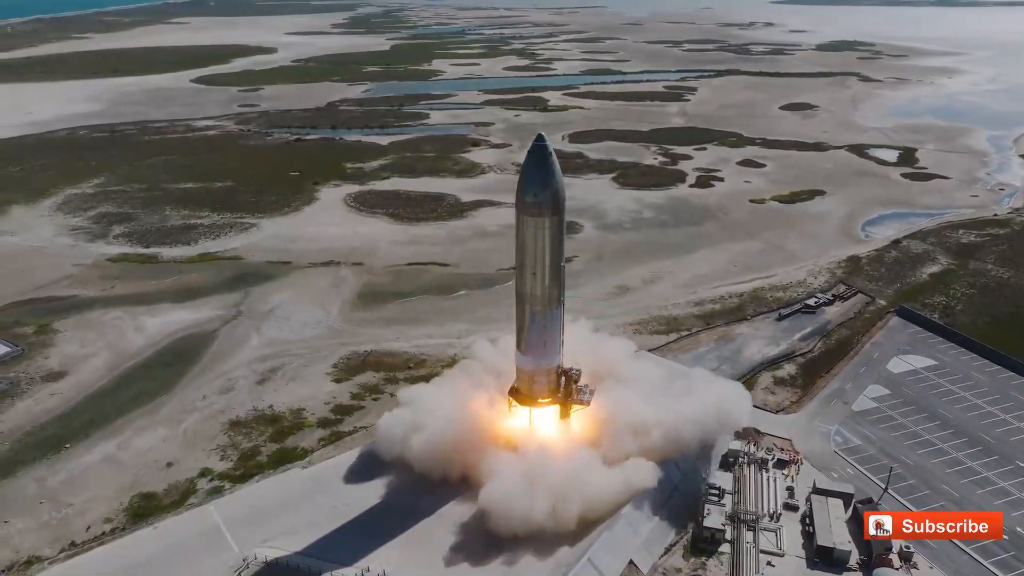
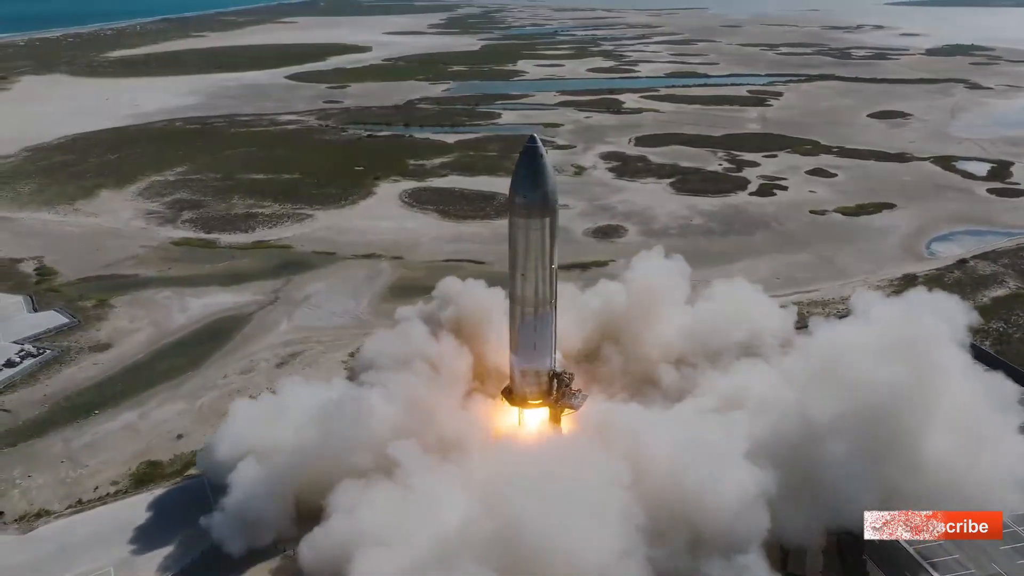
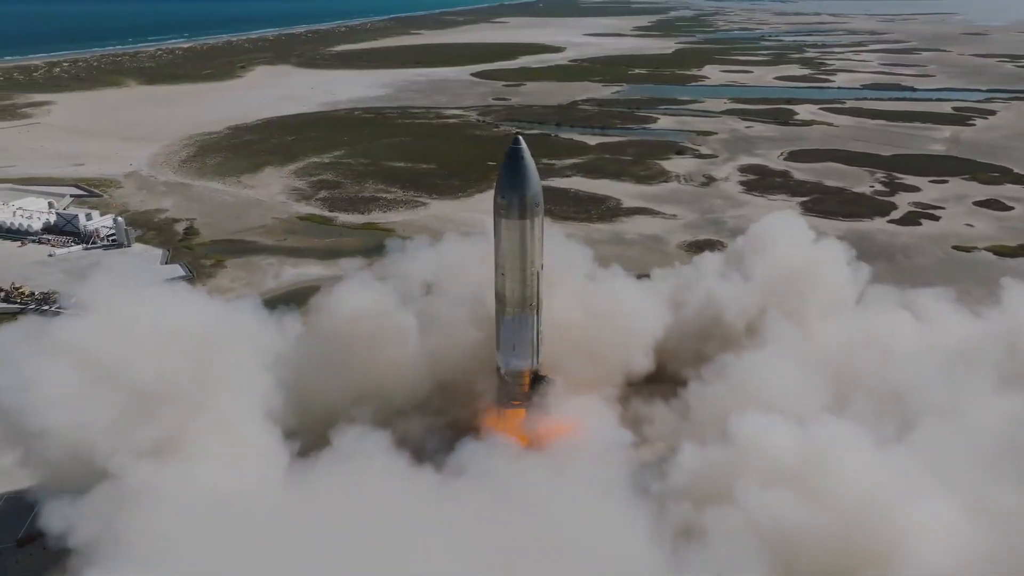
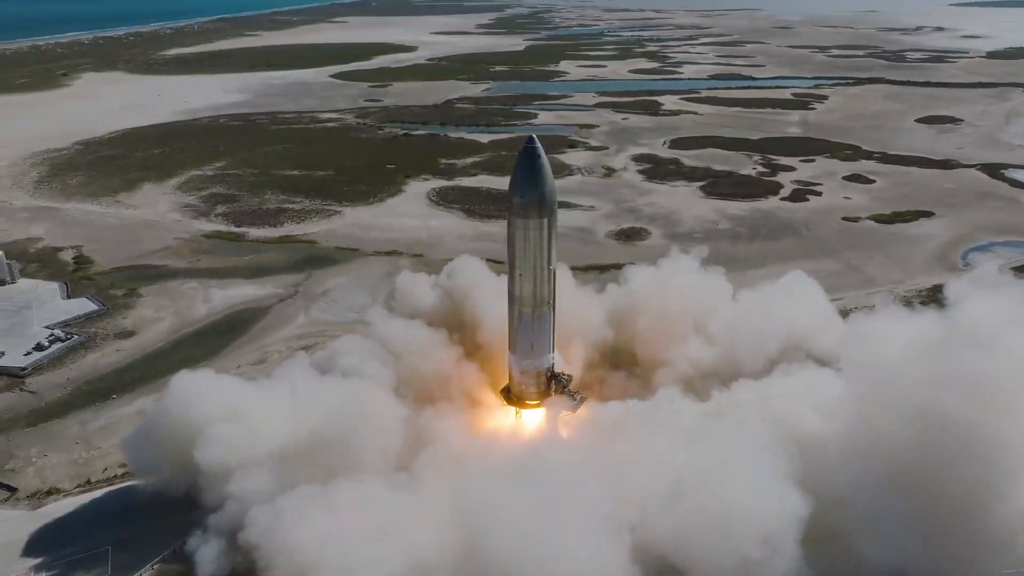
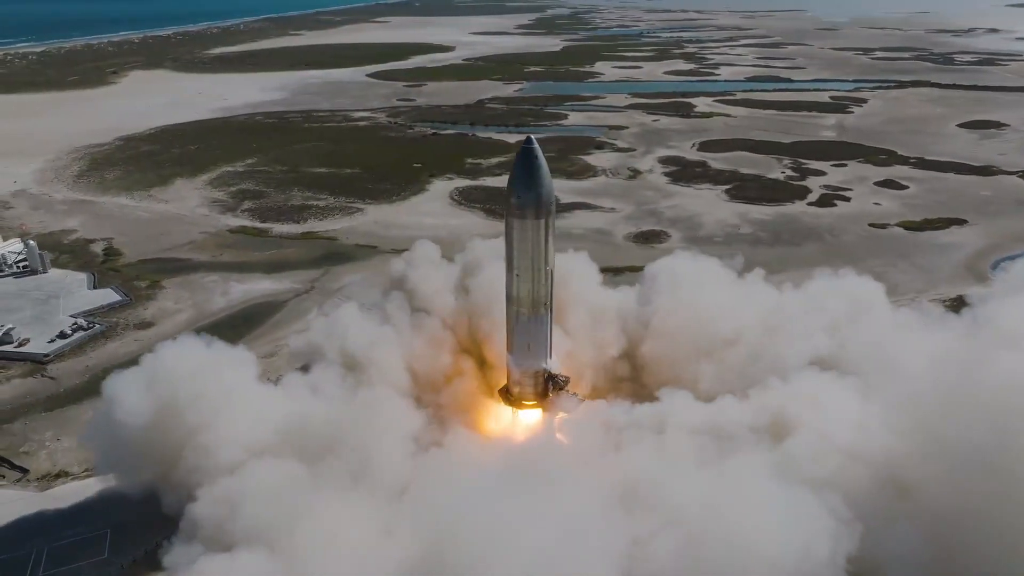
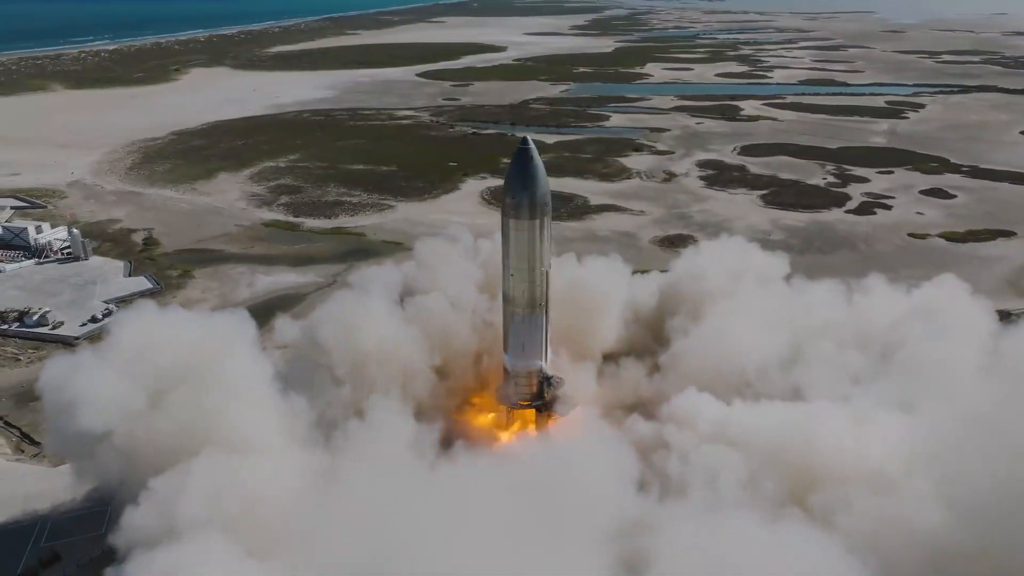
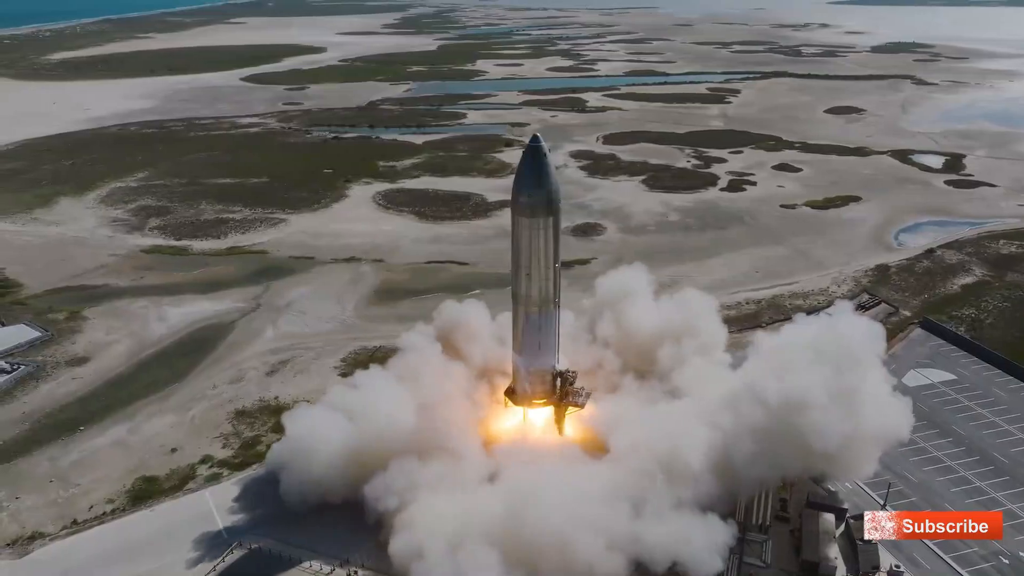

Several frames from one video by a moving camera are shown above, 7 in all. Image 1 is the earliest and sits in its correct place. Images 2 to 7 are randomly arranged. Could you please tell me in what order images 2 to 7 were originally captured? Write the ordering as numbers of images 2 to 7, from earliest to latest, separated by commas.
7, 2, 4, 5, 6, 3
